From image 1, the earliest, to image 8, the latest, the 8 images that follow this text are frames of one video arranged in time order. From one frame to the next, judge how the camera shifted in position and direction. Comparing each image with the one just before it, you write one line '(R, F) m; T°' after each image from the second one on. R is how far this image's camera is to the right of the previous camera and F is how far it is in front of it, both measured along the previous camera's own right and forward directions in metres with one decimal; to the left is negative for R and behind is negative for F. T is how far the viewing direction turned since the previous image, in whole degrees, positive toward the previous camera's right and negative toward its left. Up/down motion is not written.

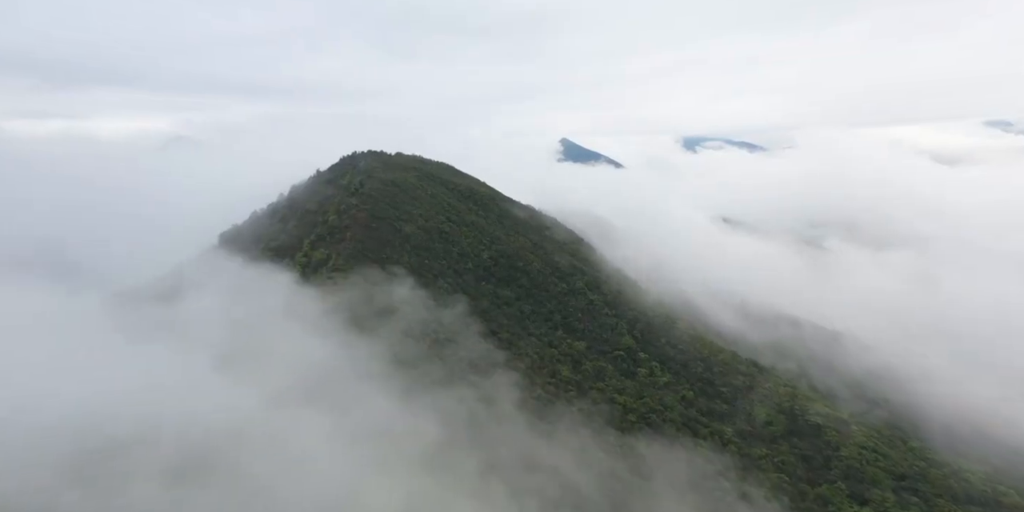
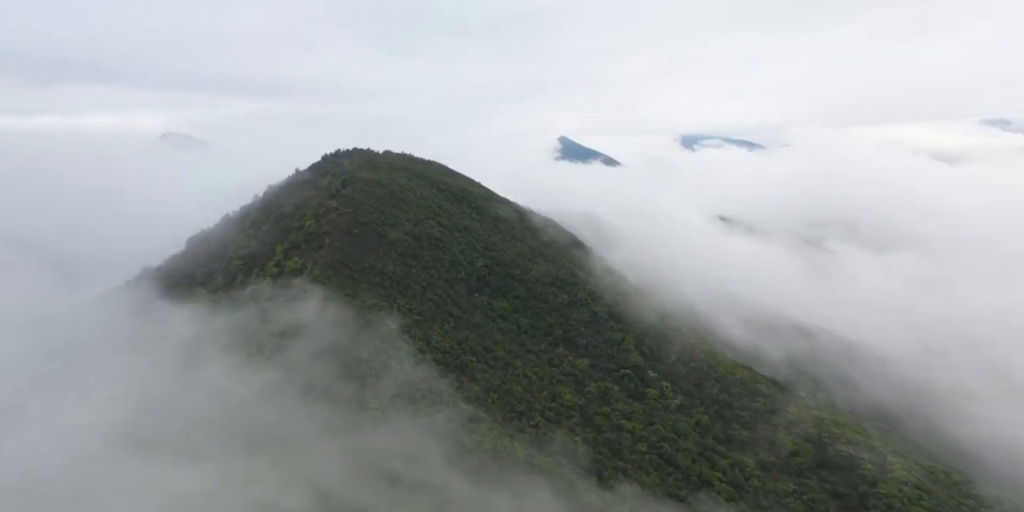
(+0.4, +6.2) m; 0°
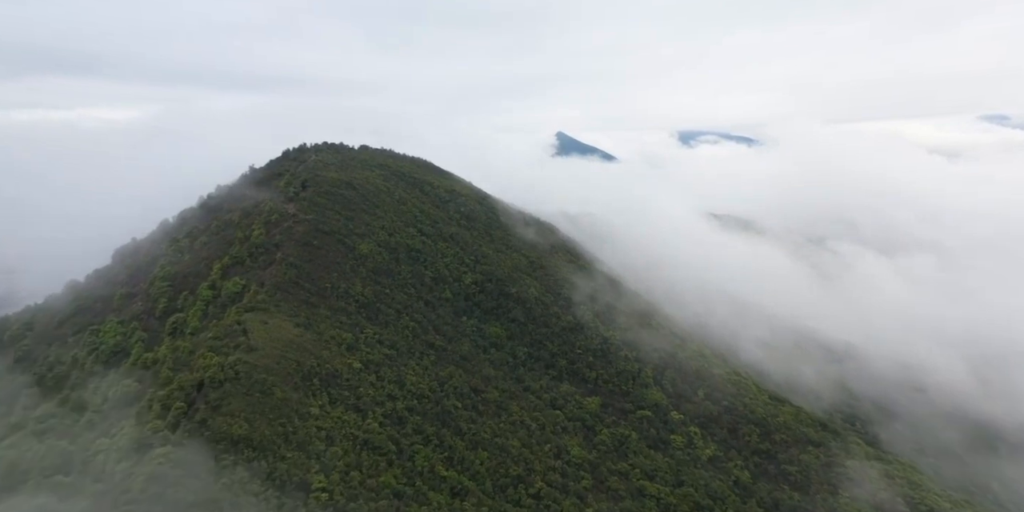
(+0.3, +10.9) m; 0°
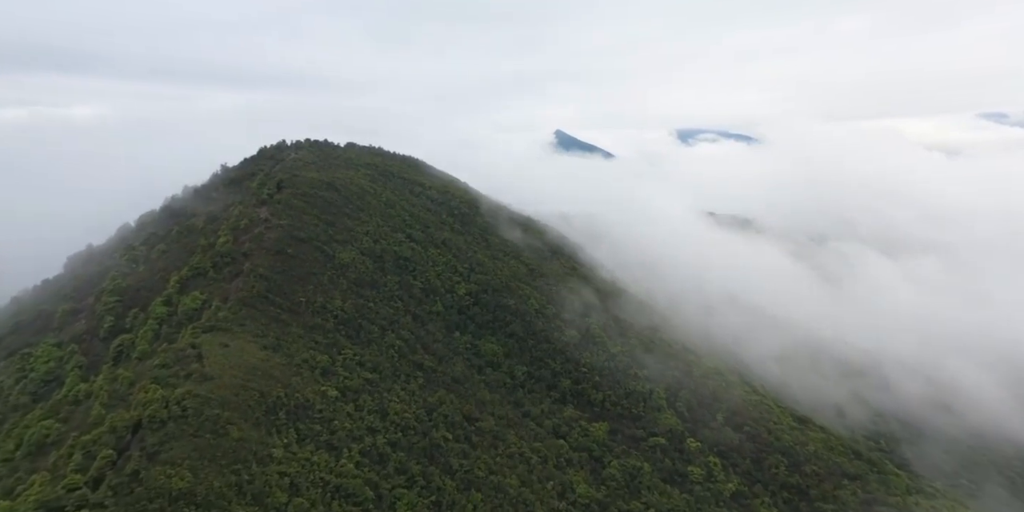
(+0.1, +5.3) m; 0°
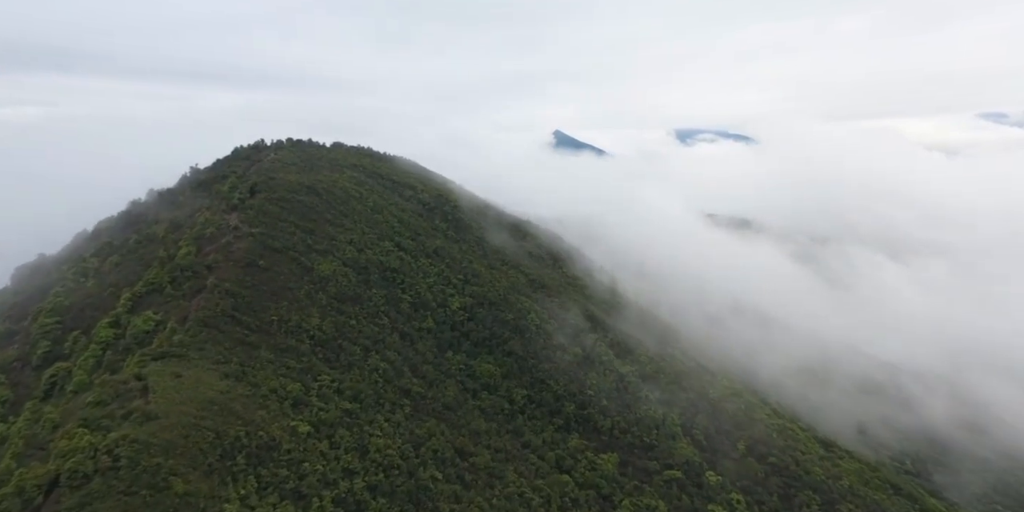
(+0.1, +4.8) m; 0°
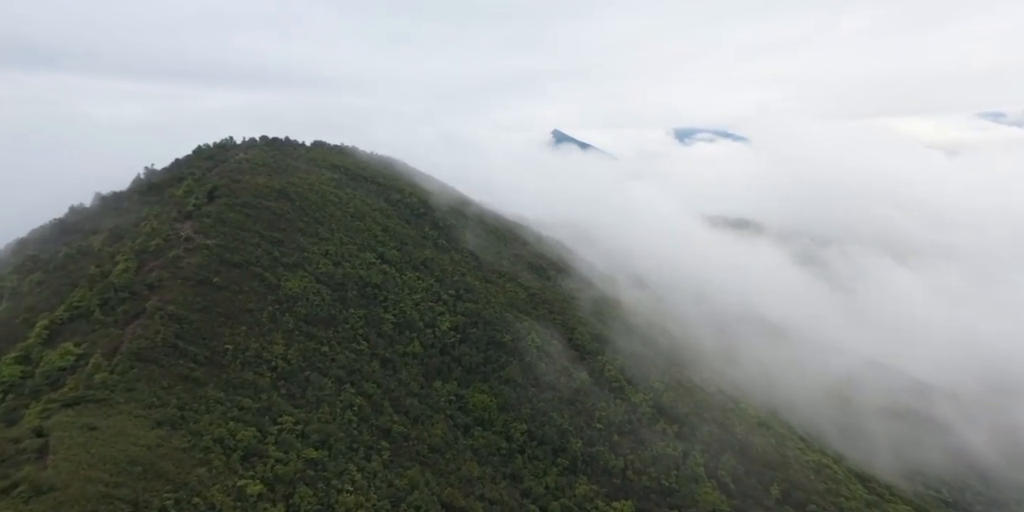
(+0.1, +5.8) m; 0°
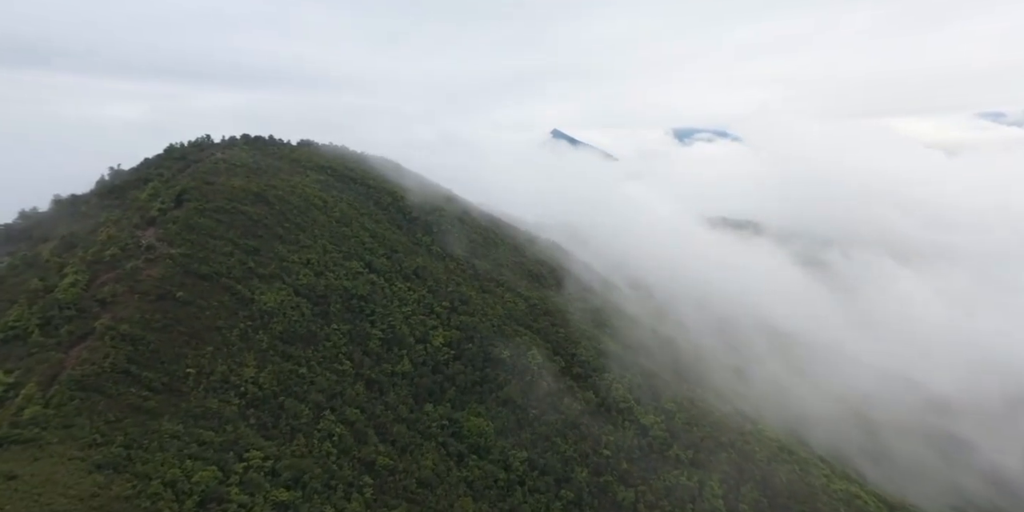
(0.0, +3.6) m; 0°
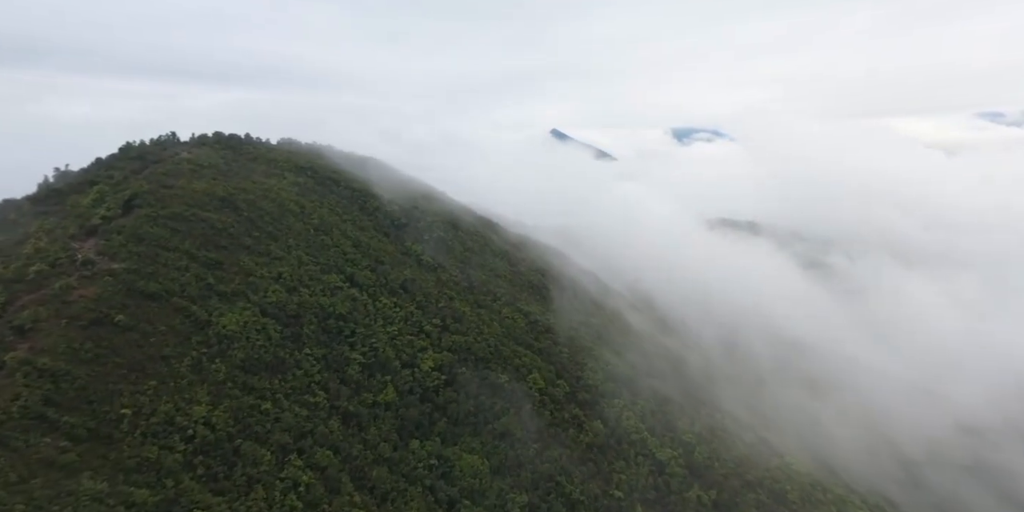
(+0.1, +4.5) m; 0°
